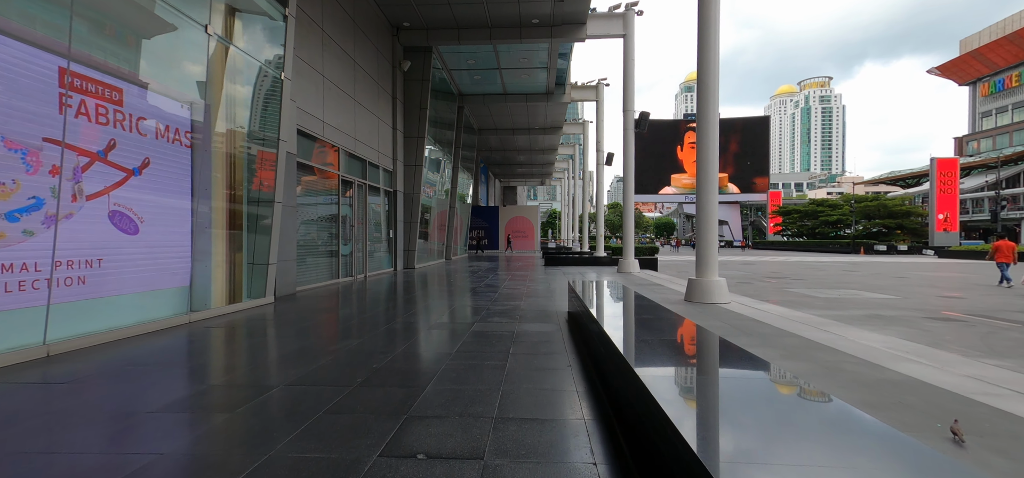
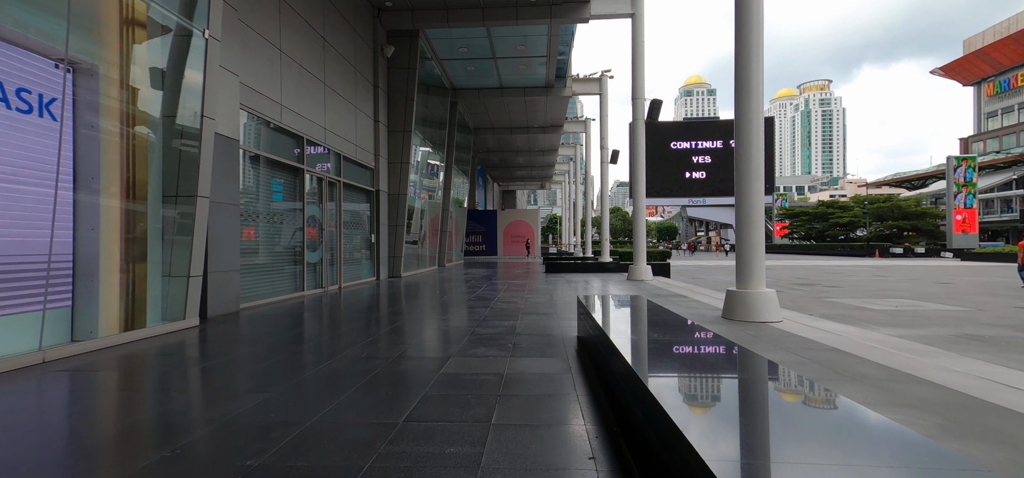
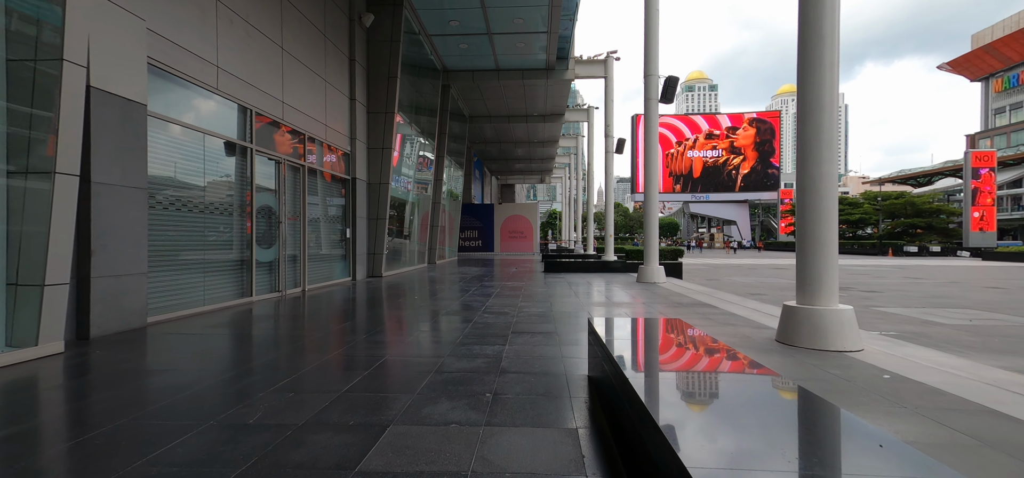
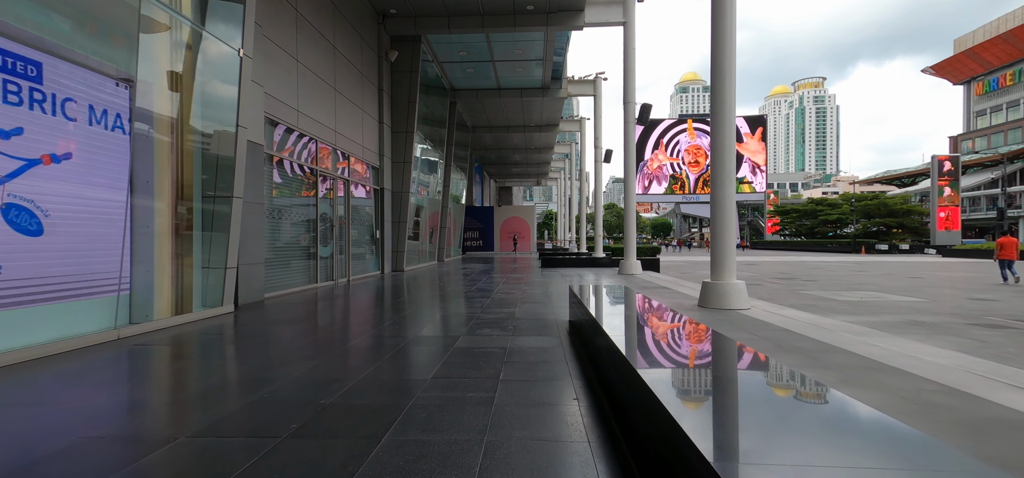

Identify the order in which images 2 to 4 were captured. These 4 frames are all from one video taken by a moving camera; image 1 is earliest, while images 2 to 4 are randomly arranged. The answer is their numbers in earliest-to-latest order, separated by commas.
4, 2, 3
